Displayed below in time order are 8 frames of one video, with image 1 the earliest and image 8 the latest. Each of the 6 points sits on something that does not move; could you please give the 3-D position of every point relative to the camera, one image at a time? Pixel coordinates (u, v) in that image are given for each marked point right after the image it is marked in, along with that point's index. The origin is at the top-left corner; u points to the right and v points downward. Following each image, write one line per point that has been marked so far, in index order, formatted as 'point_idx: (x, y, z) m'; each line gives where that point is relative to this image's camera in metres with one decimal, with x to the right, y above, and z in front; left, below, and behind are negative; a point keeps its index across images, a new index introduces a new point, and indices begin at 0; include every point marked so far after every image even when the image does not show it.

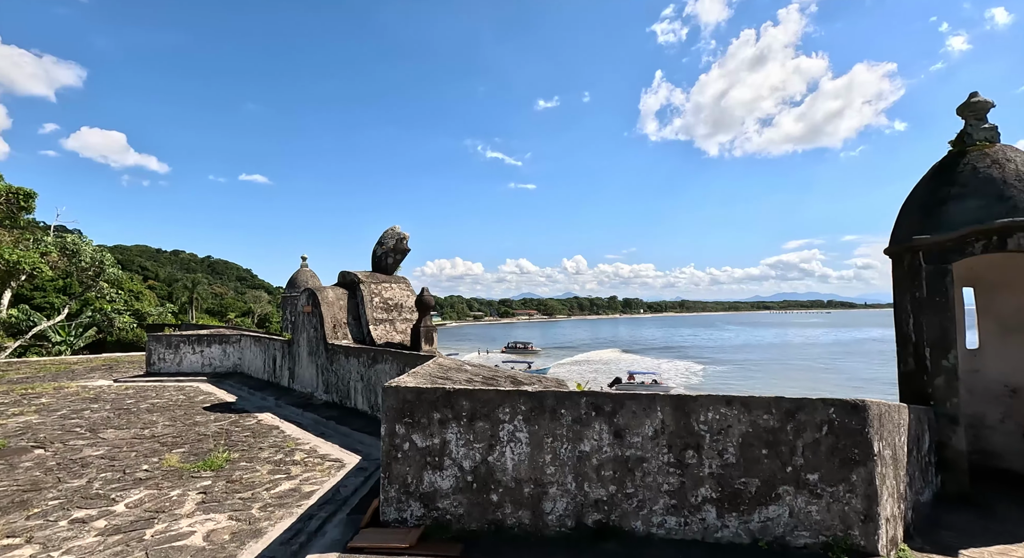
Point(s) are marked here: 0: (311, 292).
0: (-2.9, -0.2, +7.3) m
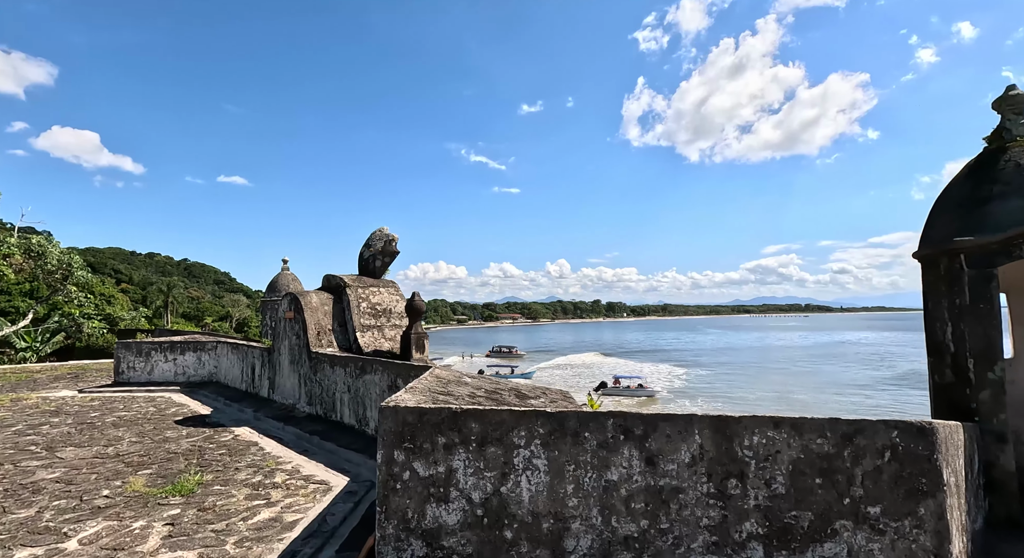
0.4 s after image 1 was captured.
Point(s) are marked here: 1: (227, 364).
0: (-3.0, -0.2, +6.8) m
1: (-5.1, -1.5, +8.8) m
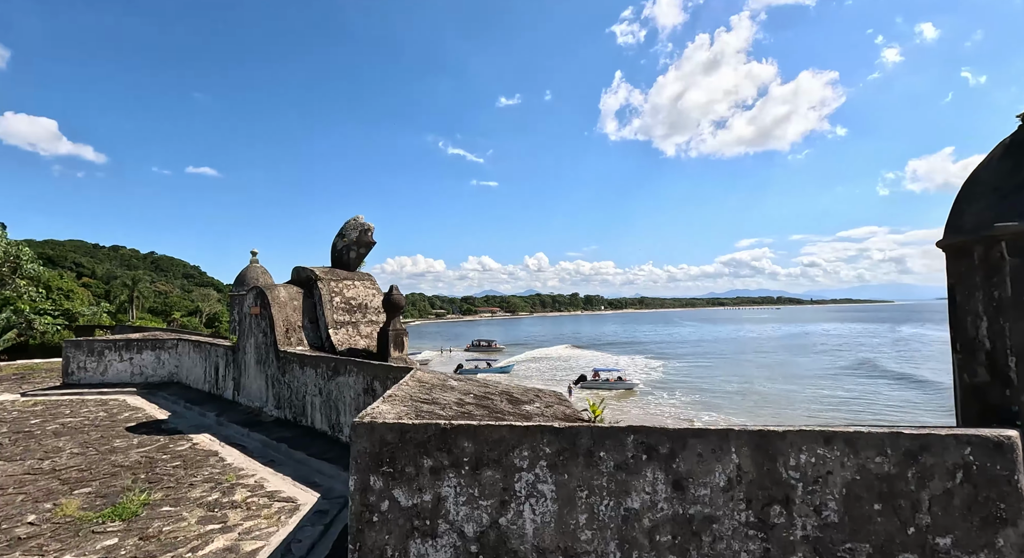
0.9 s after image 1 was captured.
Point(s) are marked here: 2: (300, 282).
0: (-3.2, -0.2, +6.3) m
1: (-5.3, -1.4, +8.2) m
2: (-2.9, 0.0, +6.8) m
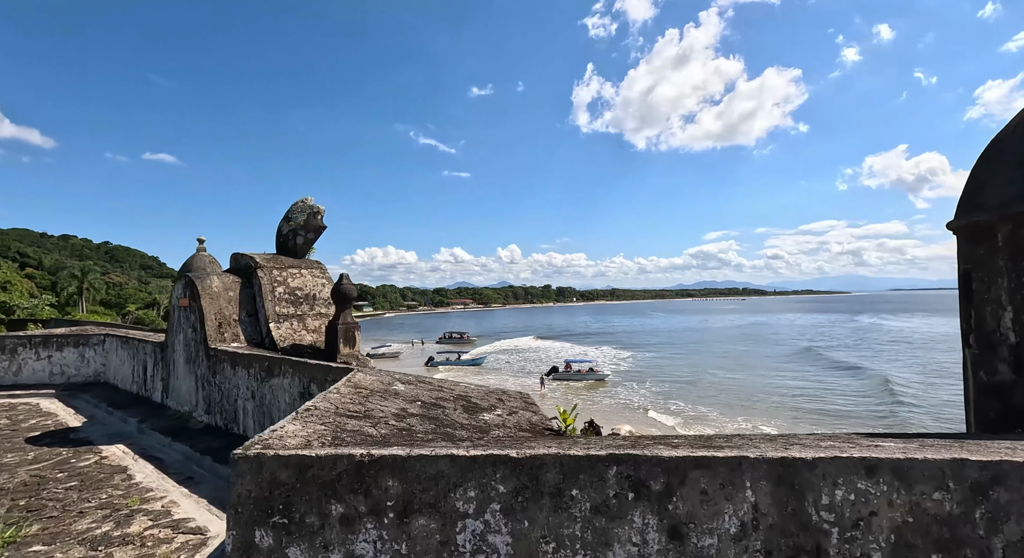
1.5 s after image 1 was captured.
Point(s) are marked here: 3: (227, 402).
0: (-3.6, 0.0, +5.5) m
1: (-5.8, -1.2, +7.3) m
2: (-3.4, +0.1, +6.1) m
3: (-2.8, -1.2, +4.8) m
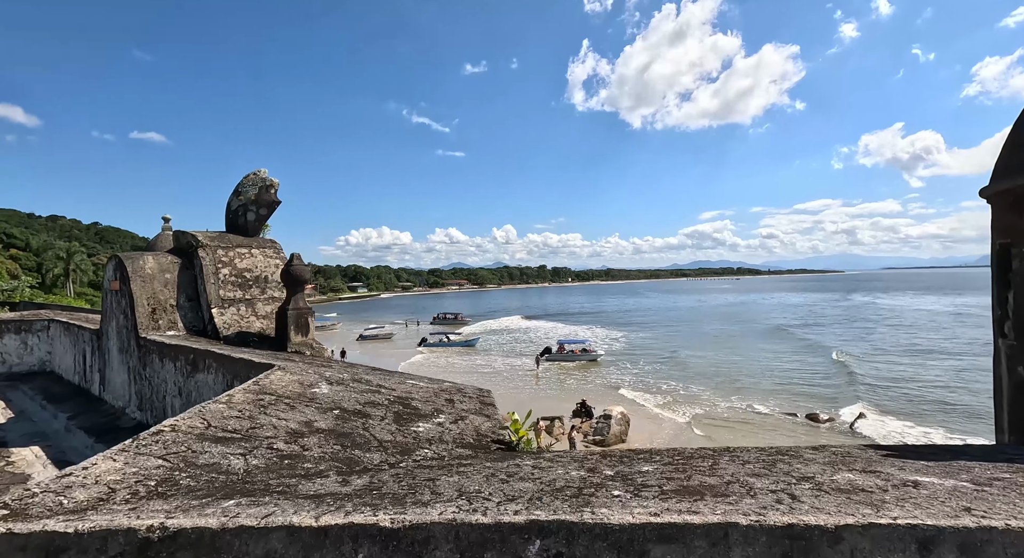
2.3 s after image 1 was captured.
0: (-3.9, +0.2, +4.9) m
1: (-6.2, -1.0, +6.8) m
2: (-3.7, +0.3, +5.5) m
3: (-3.1, -1.0, +4.3) m
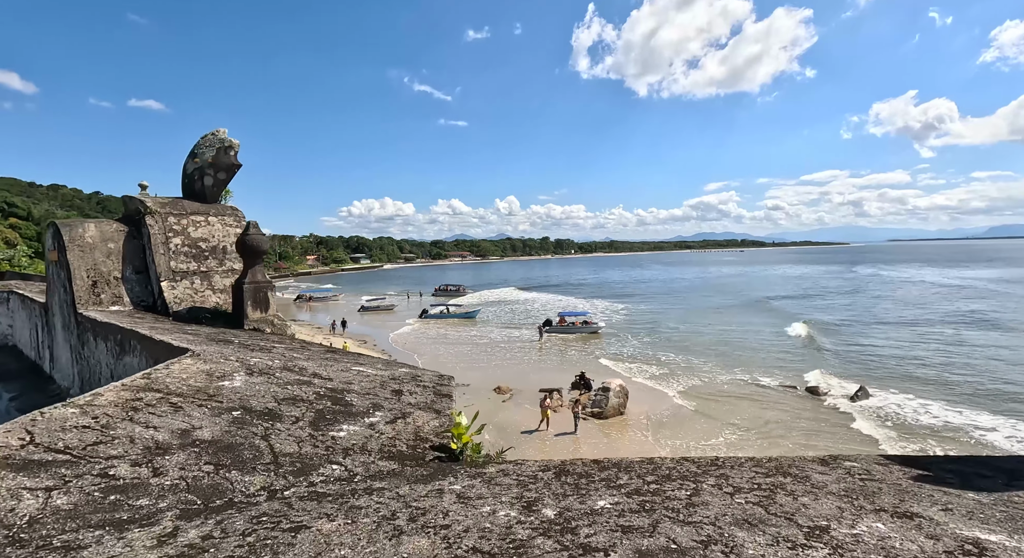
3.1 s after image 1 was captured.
0: (-4.1, +0.4, +4.5) m
1: (-6.4, -0.6, +6.4) m
2: (-3.9, +0.6, +5.0) m
3: (-3.3, -0.8, +3.9) m
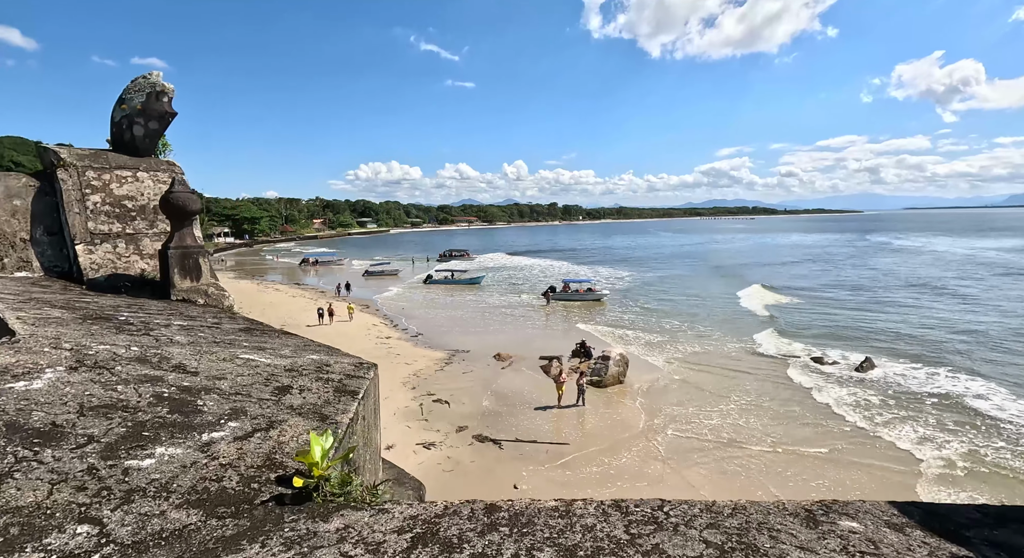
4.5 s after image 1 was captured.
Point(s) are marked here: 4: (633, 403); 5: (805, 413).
0: (-4.4, +0.7, +3.9) m
1: (-6.7, -0.1, +5.9) m
2: (-4.2, +0.9, +4.4) m
3: (-3.6, -0.6, +3.4) m
4: (+3.7, -3.8, +15.2) m
5: (+8.0, -3.7, +13.6) m
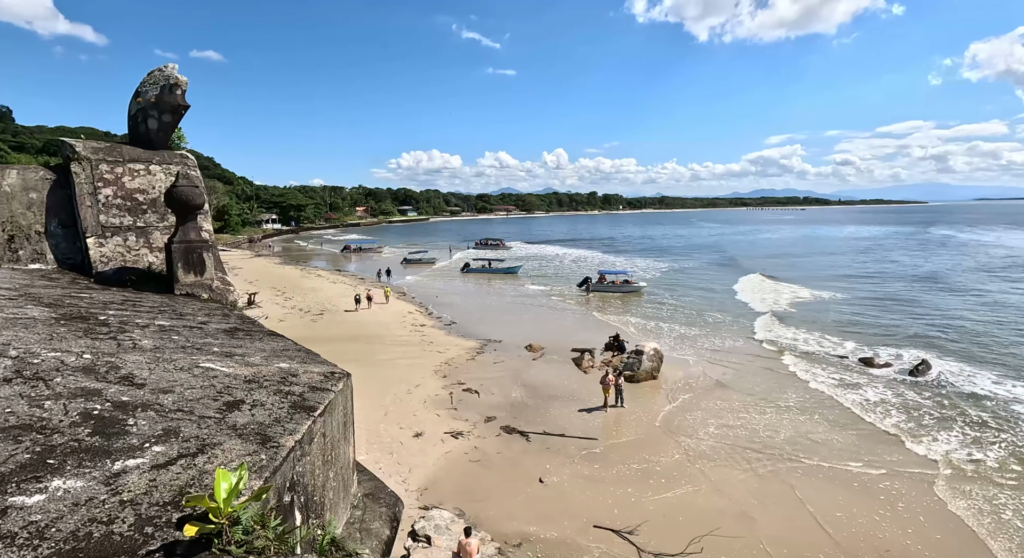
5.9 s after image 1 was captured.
0: (-4.4, +0.8, +4.0) m
1: (-6.5, 0.0, +6.2) m
2: (-4.1, +1.0, +4.5) m
3: (-3.6, -0.5, +3.5) m
4: (+4.5, -3.6, +14.7) m
5: (+8.7, -3.6, +12.8) m
